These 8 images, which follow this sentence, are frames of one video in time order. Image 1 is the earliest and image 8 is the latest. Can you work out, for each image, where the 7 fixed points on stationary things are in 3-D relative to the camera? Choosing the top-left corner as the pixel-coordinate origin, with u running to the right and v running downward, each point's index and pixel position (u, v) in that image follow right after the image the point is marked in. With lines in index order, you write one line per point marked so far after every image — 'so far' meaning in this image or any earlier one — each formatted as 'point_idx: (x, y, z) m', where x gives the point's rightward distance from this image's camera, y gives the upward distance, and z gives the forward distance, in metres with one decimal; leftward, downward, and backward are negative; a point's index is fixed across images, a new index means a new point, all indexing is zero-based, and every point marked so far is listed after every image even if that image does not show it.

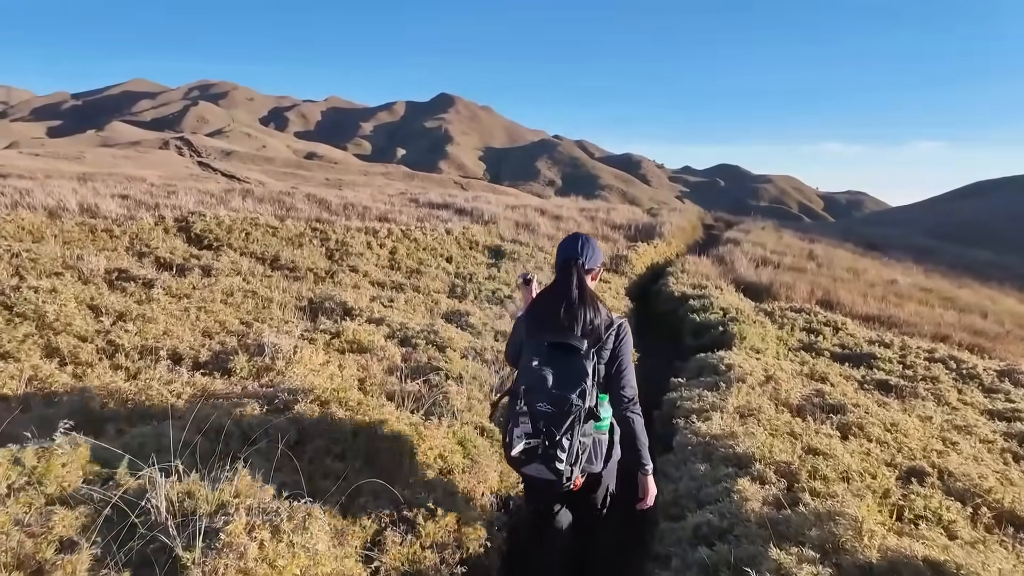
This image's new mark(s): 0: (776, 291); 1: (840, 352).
0: (+6.2, 0.0, +13.9) m
1: (+5.2, -1.0, +9.5) m
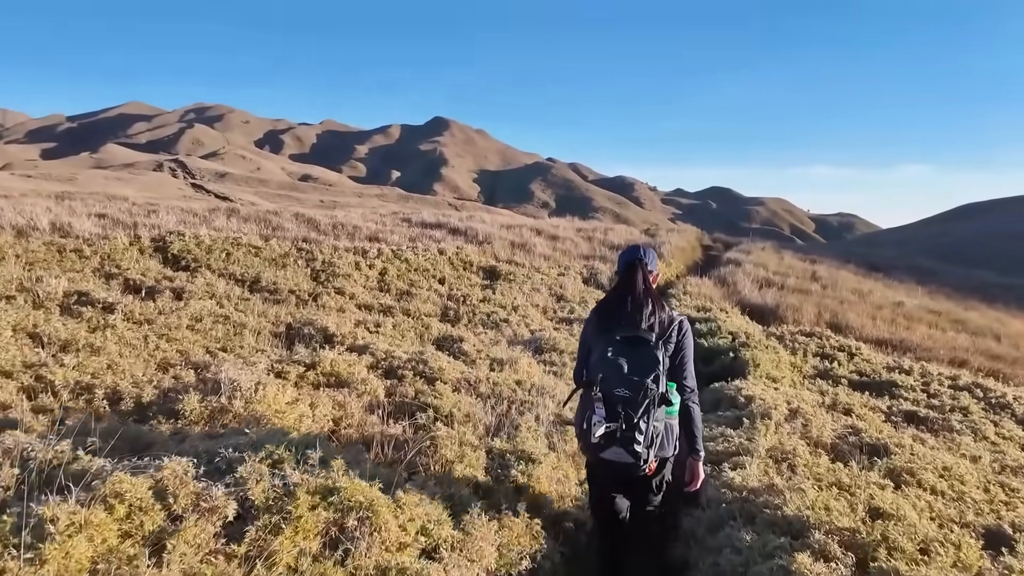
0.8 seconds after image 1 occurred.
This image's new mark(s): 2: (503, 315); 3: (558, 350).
0: (+6.1, -0.6, +13.3) m
1: (+5.2, -1.4, +8.9) m
2: (-0.1, -0.4, +10.0) m
3: (+0.6, -0.8, +7.9) m
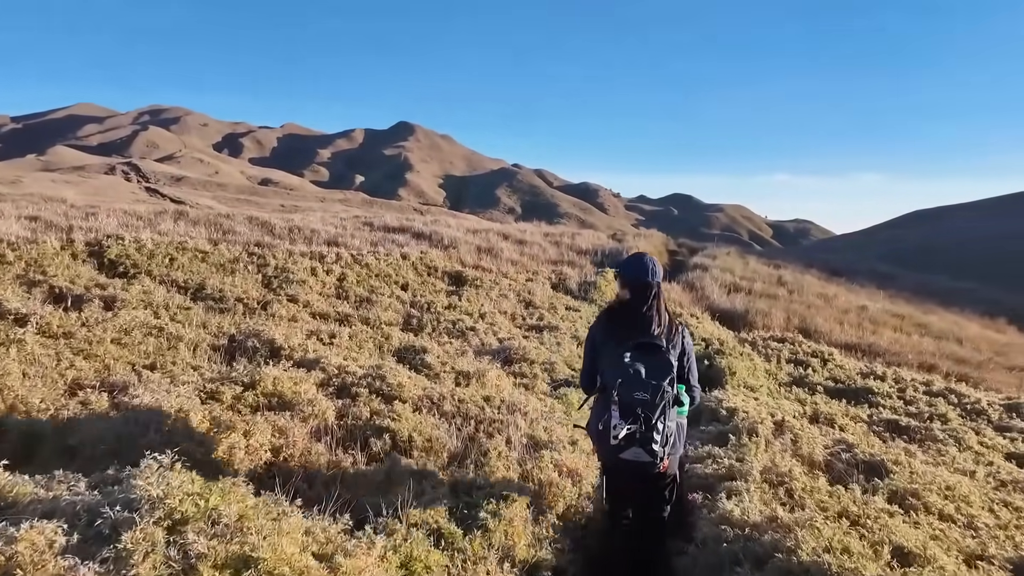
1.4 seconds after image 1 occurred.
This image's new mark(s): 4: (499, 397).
0: (+5.4, -0.7, +13.2) m
1: (+4.7, -1.4, +8.7) m
2: (-0.7, -0.5, +9.5) m
3: (+0.2, -0.9, +7.4) m
4: (-0.1, -1.0, +5.6) m
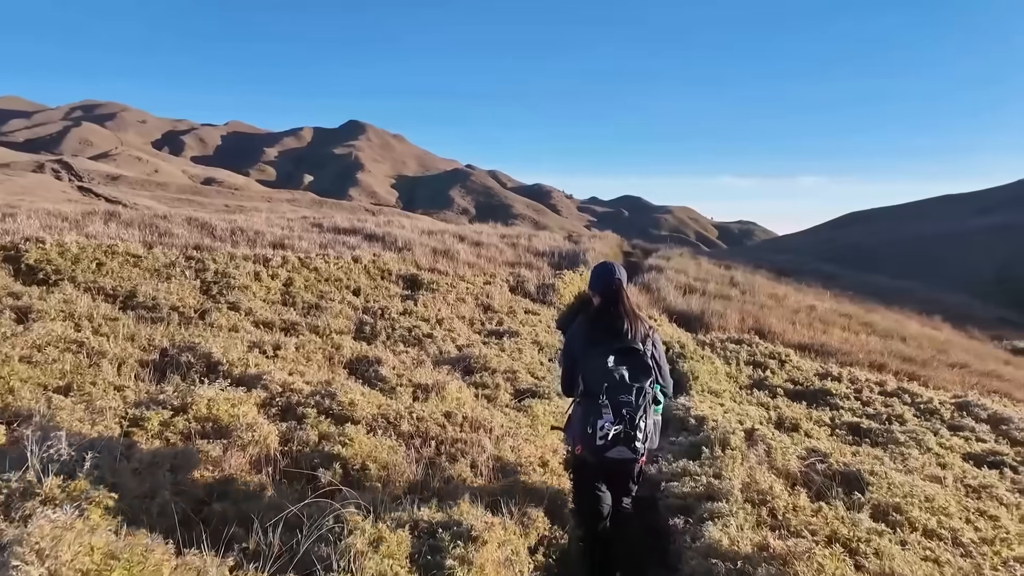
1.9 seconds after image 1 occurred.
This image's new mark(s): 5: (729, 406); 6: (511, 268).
0: (+4.4, -0.7, +13.2) m
1: (+4.1, -1.5, +8.7) m
2: (-1.3, -0.6, +9.1) m
3: (-0.3, -1.0, +7.1) m
4: (-0.5, -1.1, +5.2) m
5: (+2.5, -1.4, +6.8) m
6: (0.0, +0.5, +16.0) m
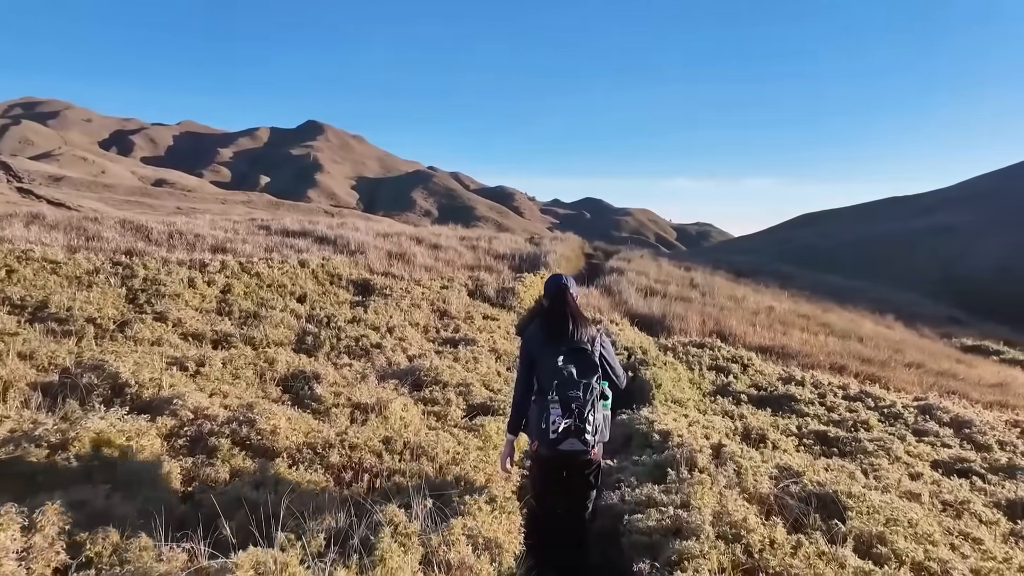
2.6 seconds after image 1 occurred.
0: (+3.5, -0.8, +13.0) m
1: (+3.5, -1.5, +8.5) m
2: (-2.0, -0.7, +8.5) m
3: (-0.8, -1.1, +6.6) m
4: (-0.9, -1.2, +4.7) m
5: (+2.0, -1.4, +6.5) m
6: (-1.1, +0.4, +15.5) m
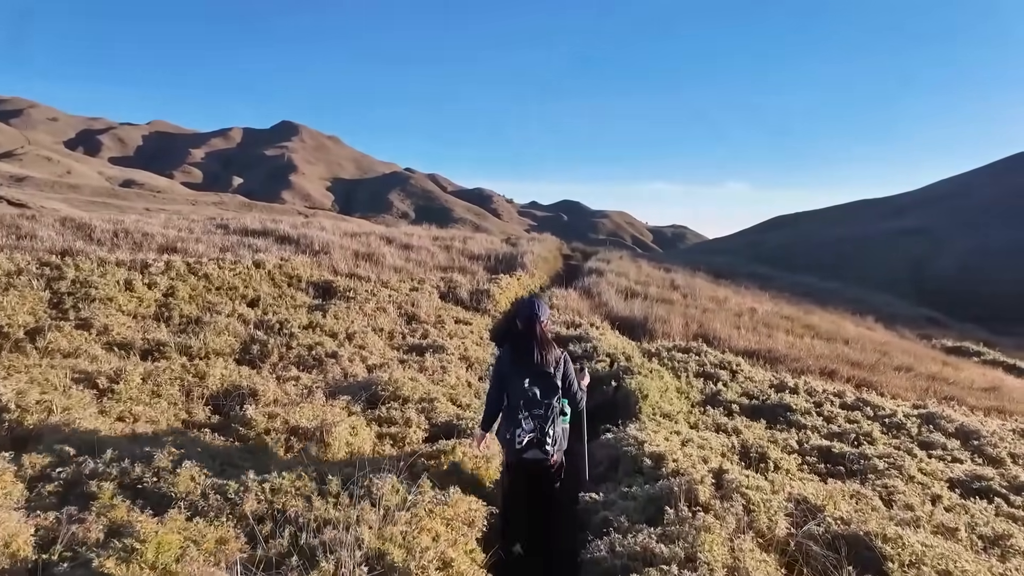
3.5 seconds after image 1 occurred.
0: (+3.0, -0.8, +12.3) m
1: (+3.1, -1.5, +7.8) m
2: (-2.3, -0.7, +7.7) m
3: (-1.1, -1.1, +5.8) m
4: (-1.1, -1.2, +3.9) m
5: (+1.7, -1.4, +5.8) m
6: (-1.8, +0.4, +14.7) m
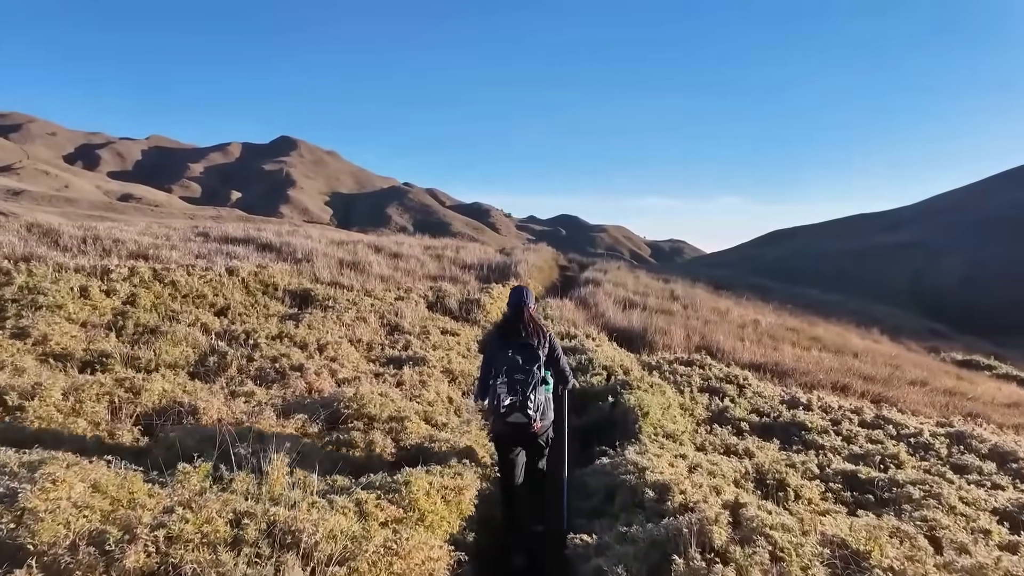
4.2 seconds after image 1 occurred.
0: (+2.8, -1.0, +11.6) m
1: (+3.0, -1.6, +7.1) m
2: (-2.5, -0.8, +6.9) m
3: (-1.2, -1.1, +5.0) m
4: (-1.2, -1.2, +3.2) m
5: (+1.5, -1.4, +5.1) m
6: (-1.9, +0.1, +14.0) m
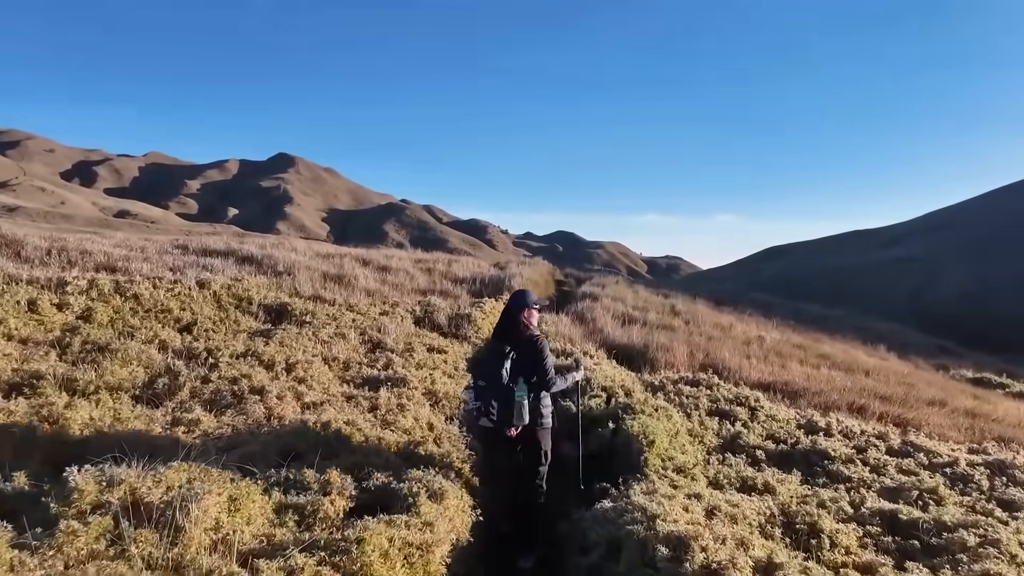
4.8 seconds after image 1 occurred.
0: (+2.6, -1.2, +10.9) m
1: (+2.9, -1.7, +6.4) m
2: (-2.6, -0.9, +6.2) m
3: (-1.4, -1.2, +4.3) m
4: (-1.3, -1.2, +2.4) m
5: (+1.4, -1.5, +4.3) m
6: (-2.1, -0.2, +13.3) m
